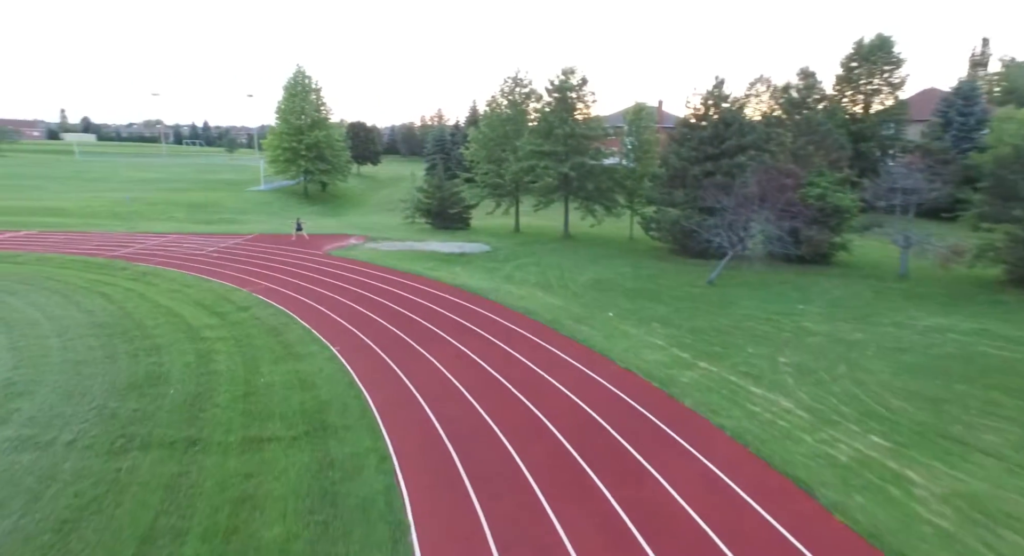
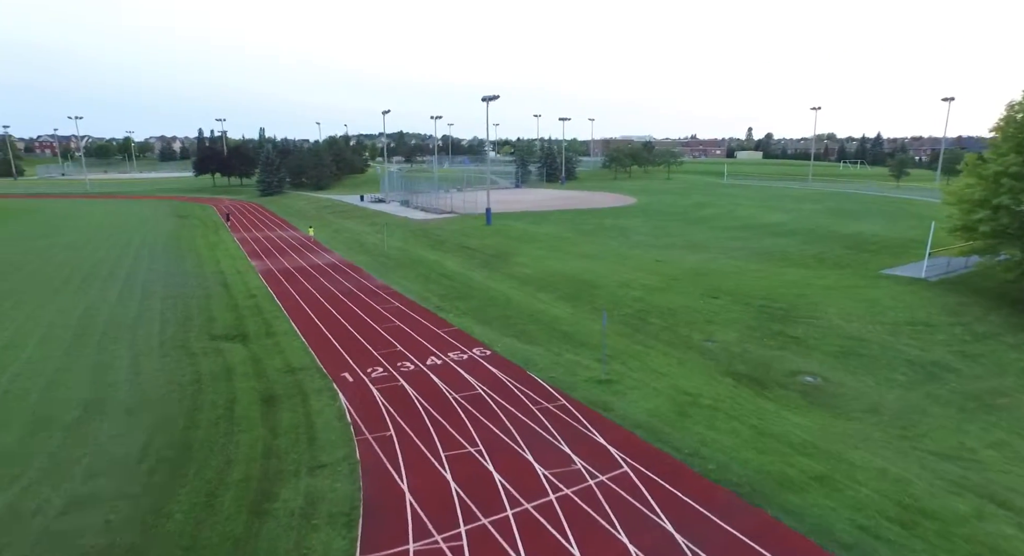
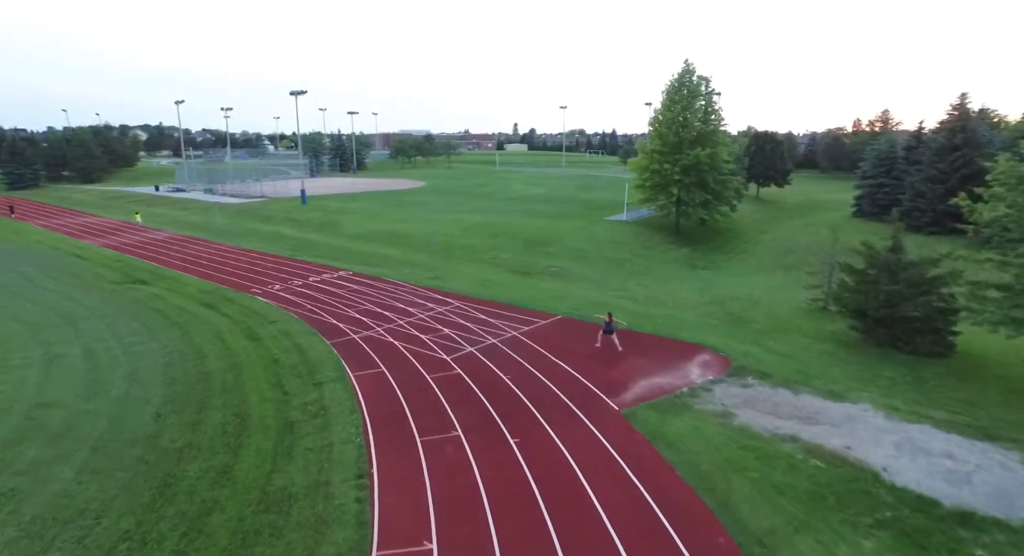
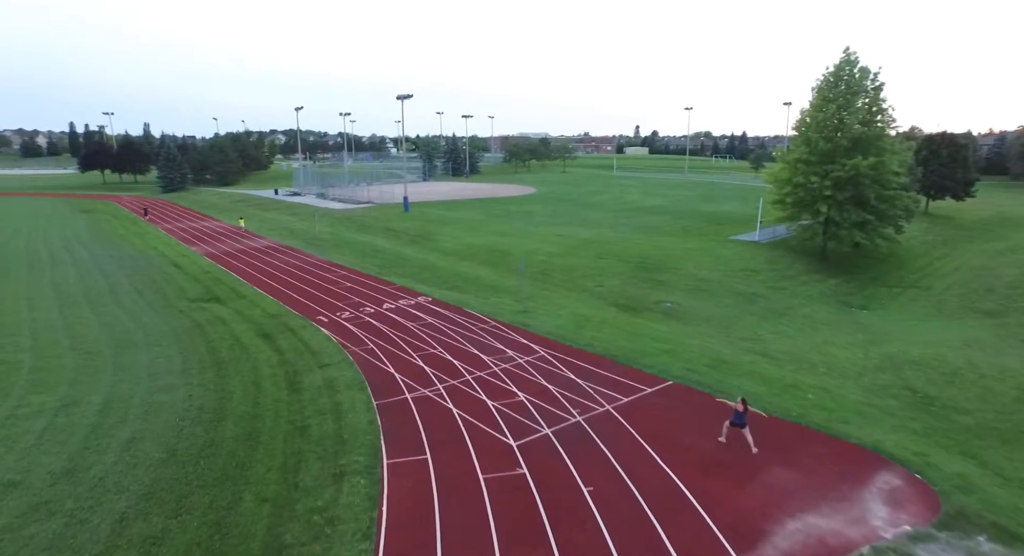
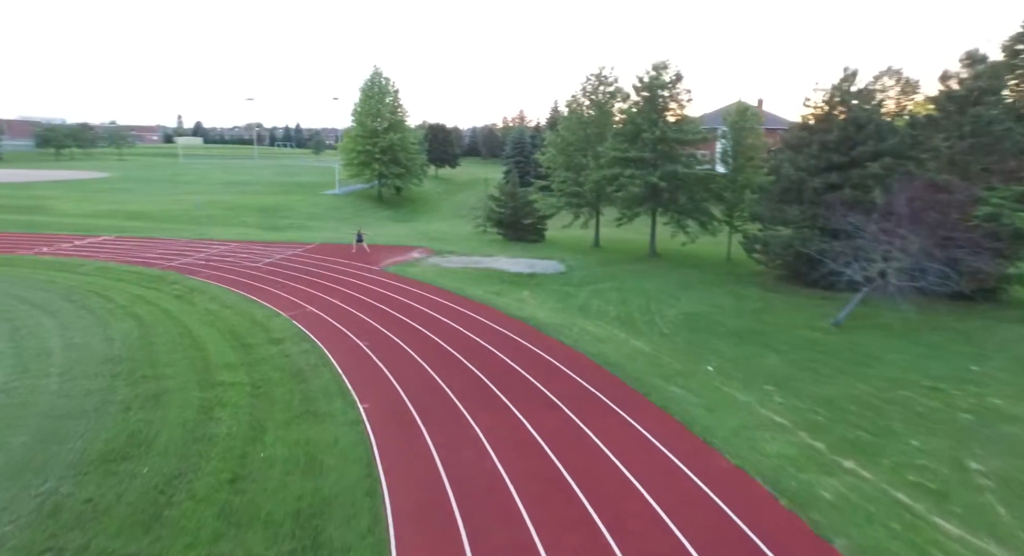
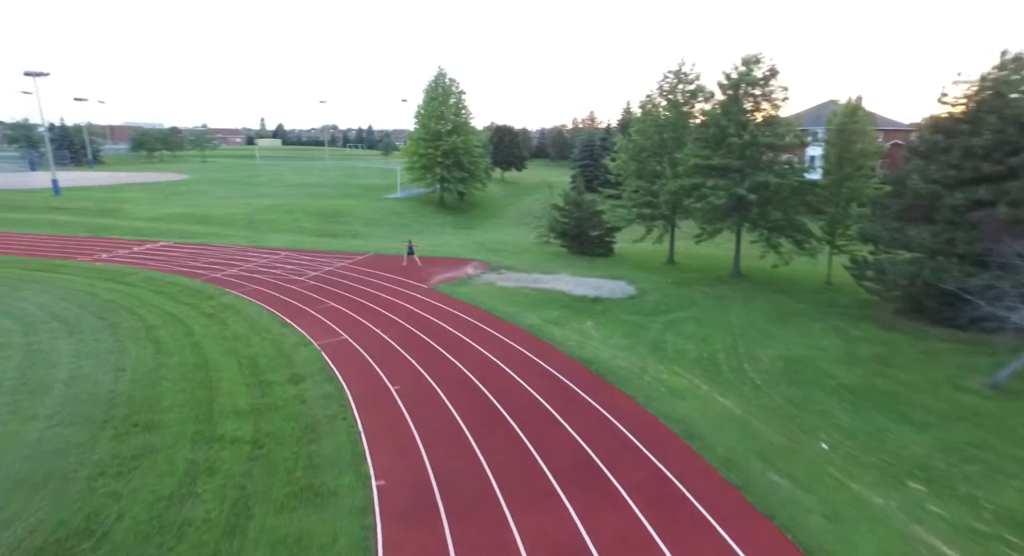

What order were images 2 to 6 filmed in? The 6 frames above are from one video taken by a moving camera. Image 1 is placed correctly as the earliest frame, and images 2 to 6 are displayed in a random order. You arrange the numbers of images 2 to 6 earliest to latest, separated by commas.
5, 6, 3, 4, 2
